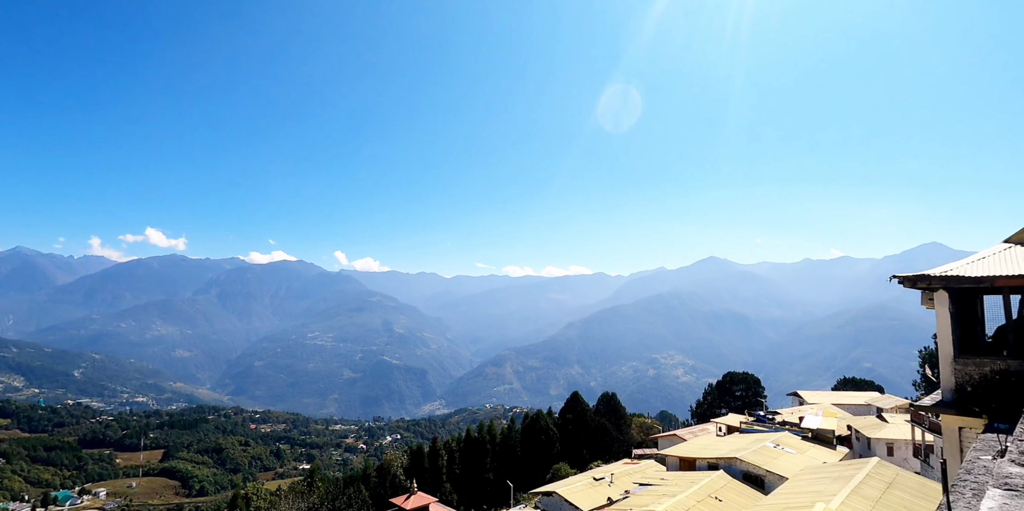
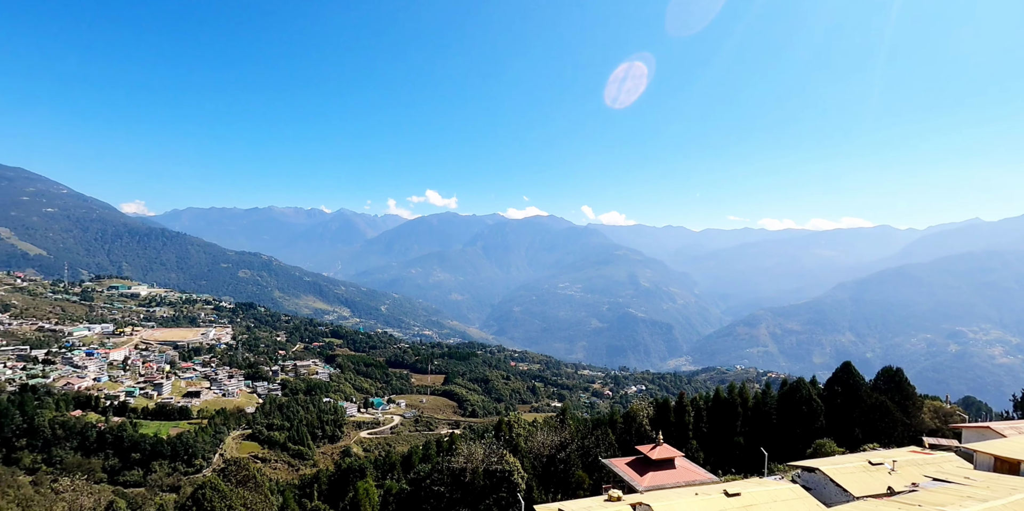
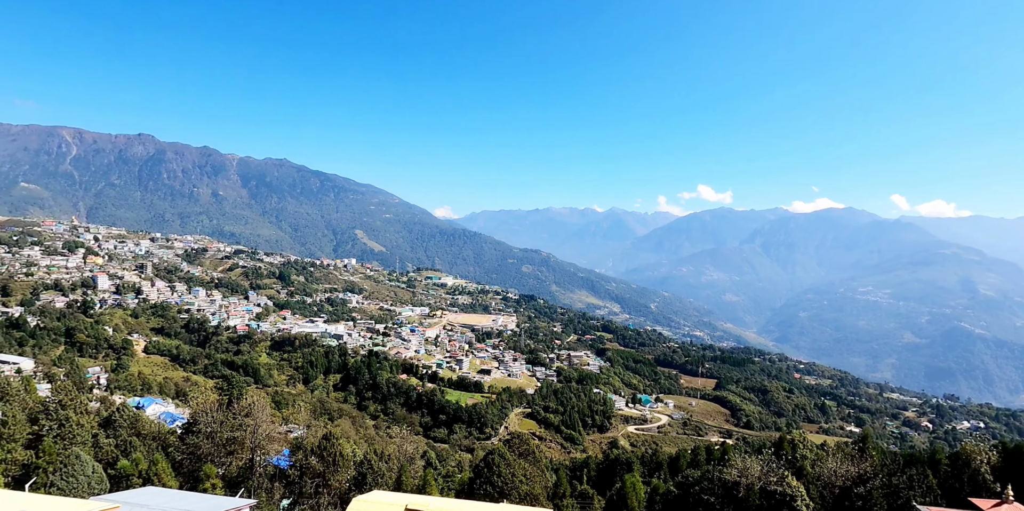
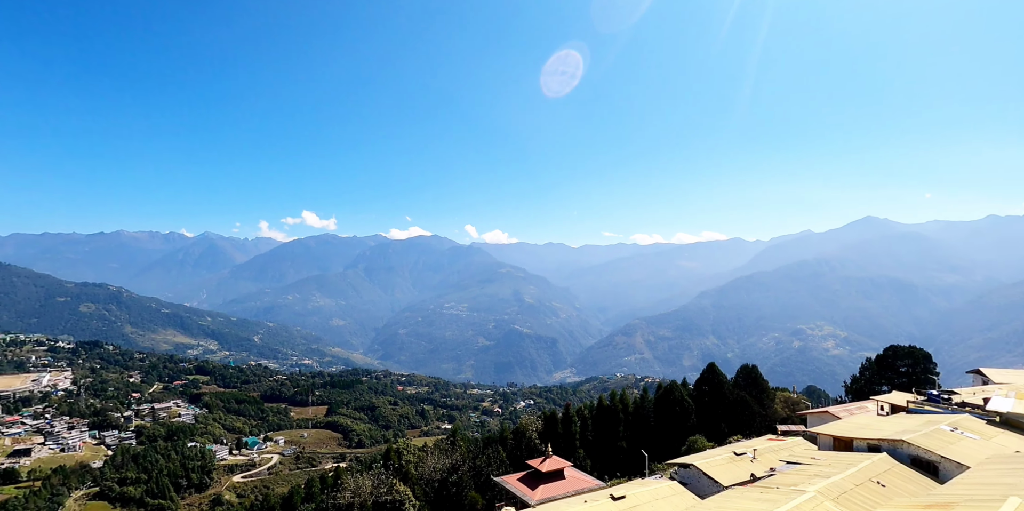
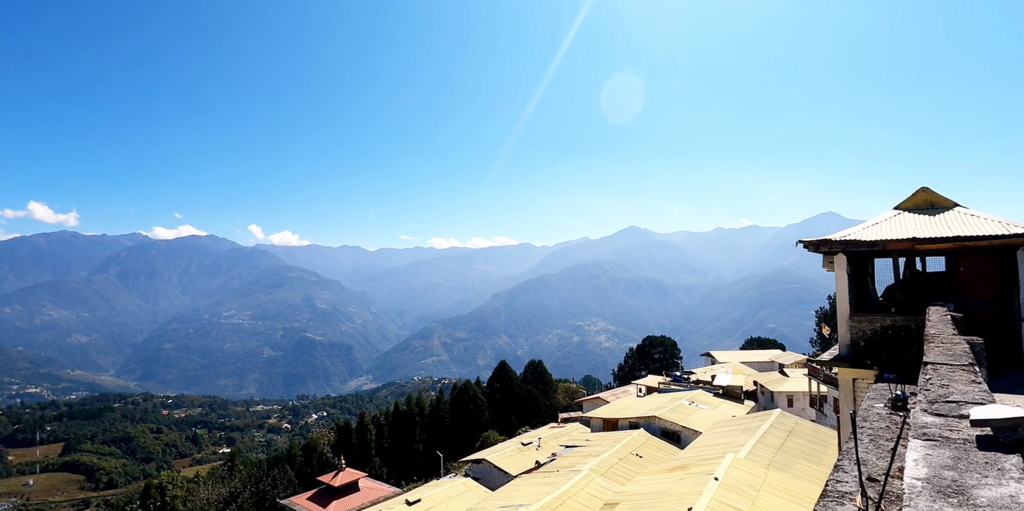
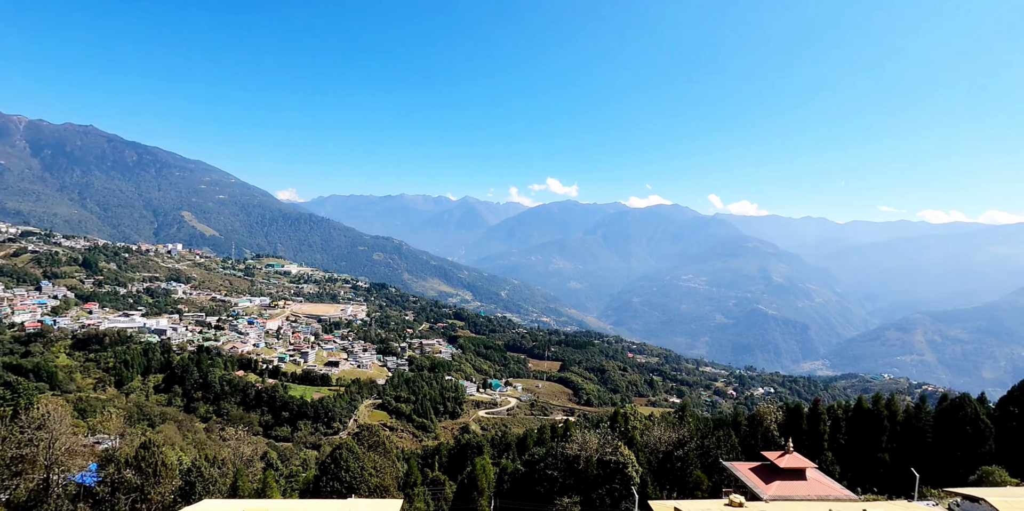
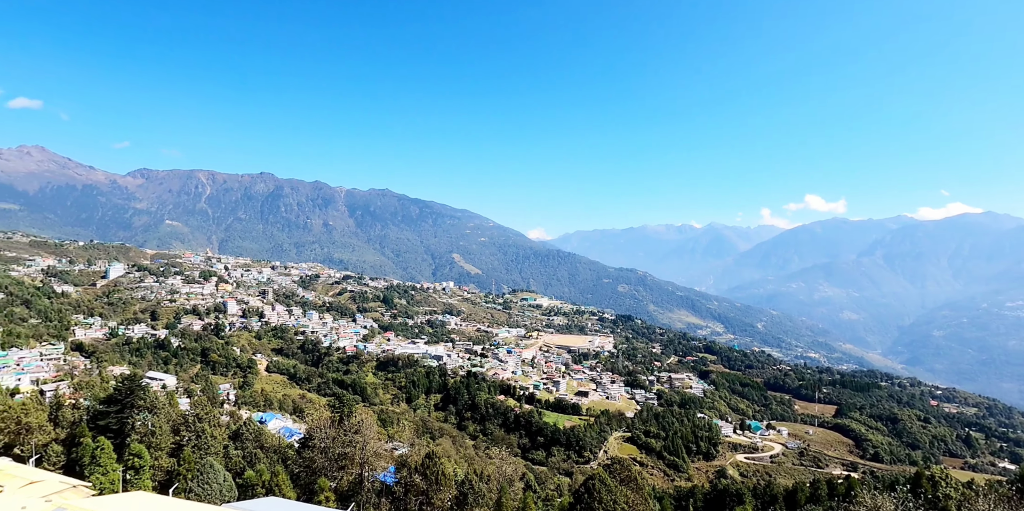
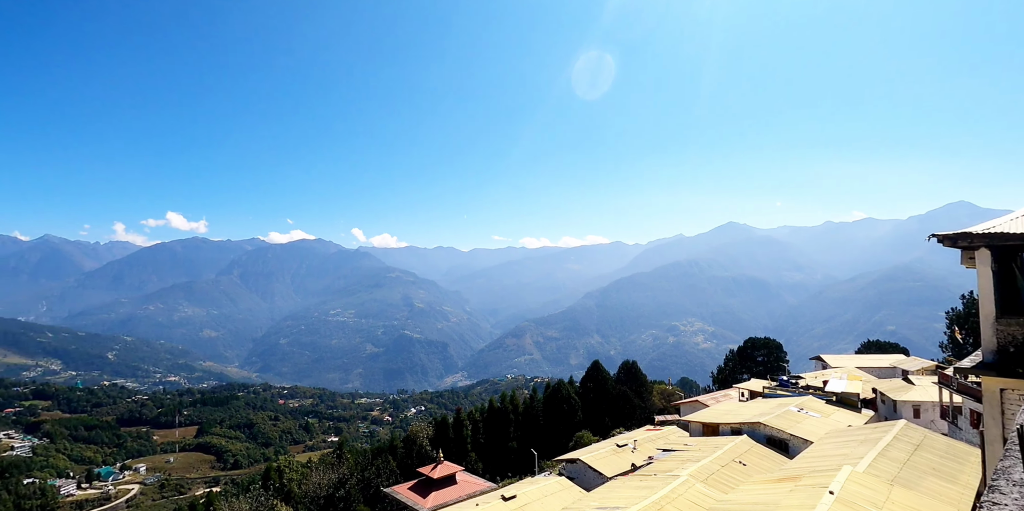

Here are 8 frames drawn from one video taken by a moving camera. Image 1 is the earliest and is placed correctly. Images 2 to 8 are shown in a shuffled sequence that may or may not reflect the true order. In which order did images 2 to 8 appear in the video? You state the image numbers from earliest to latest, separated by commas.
5, 8, 4, 2, 6, 3, 7
